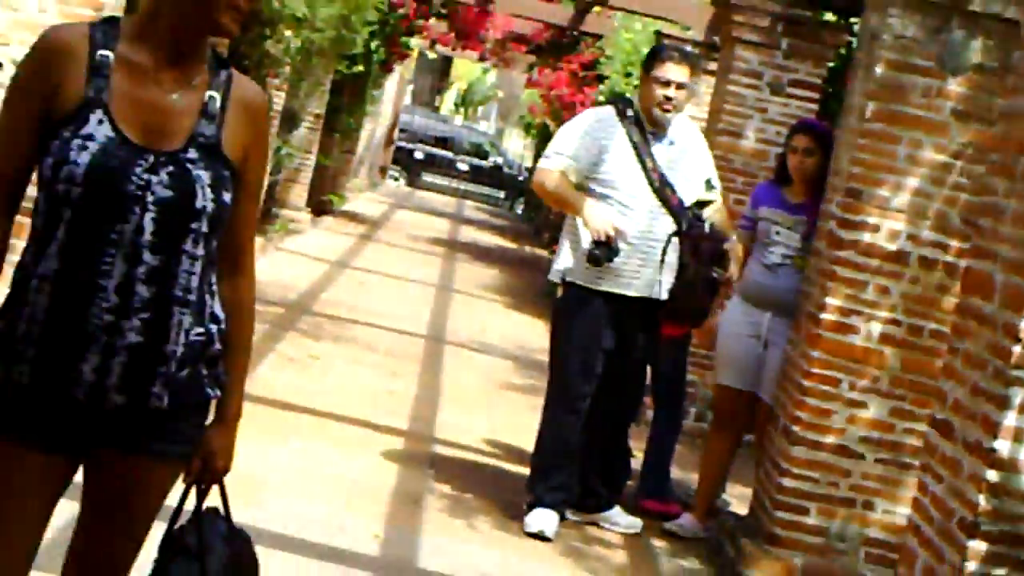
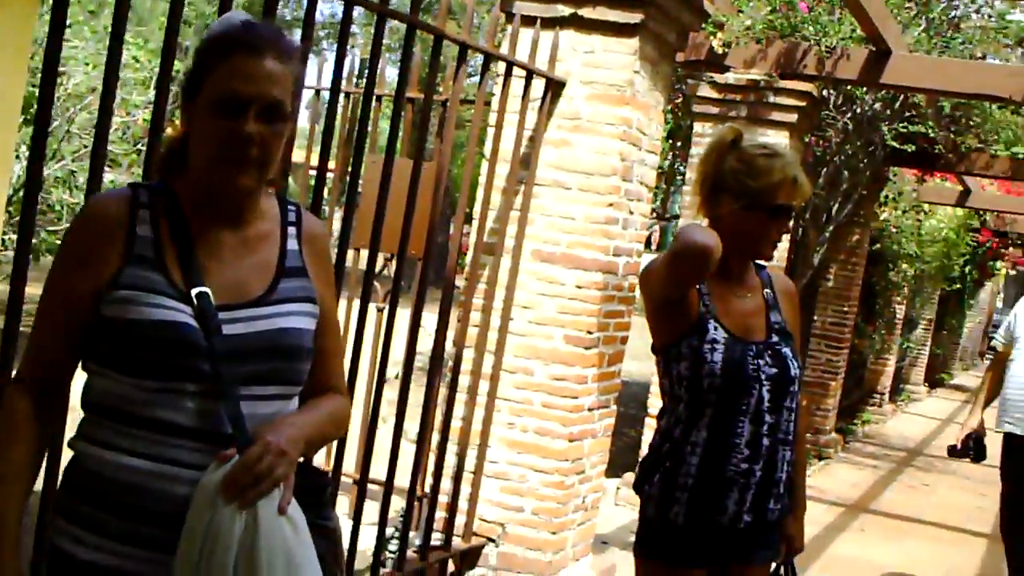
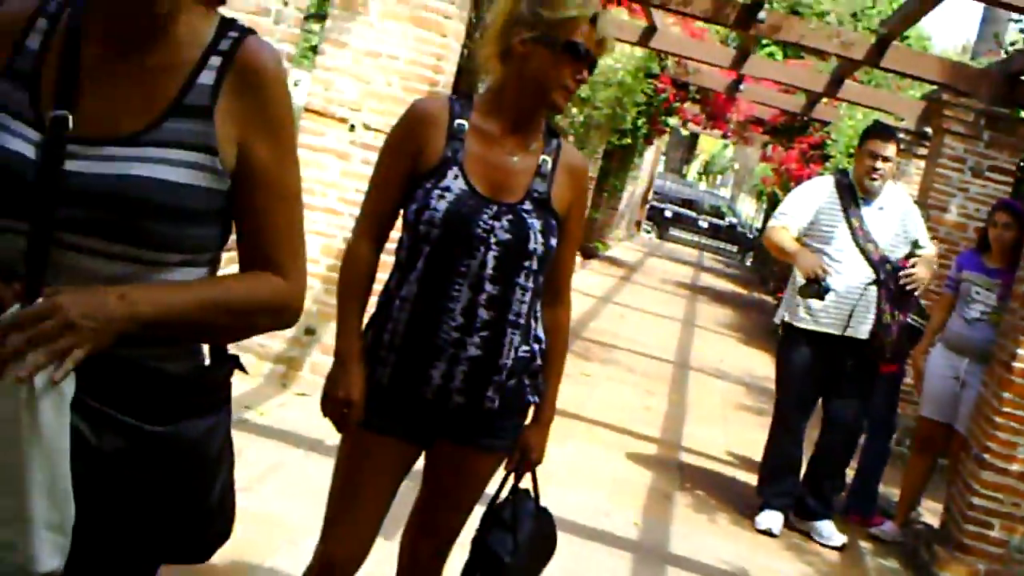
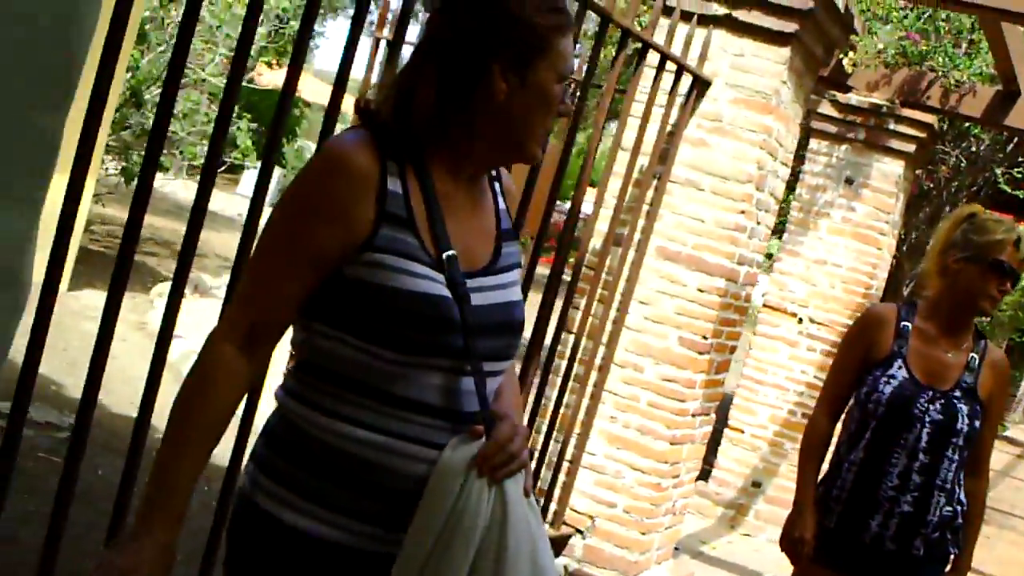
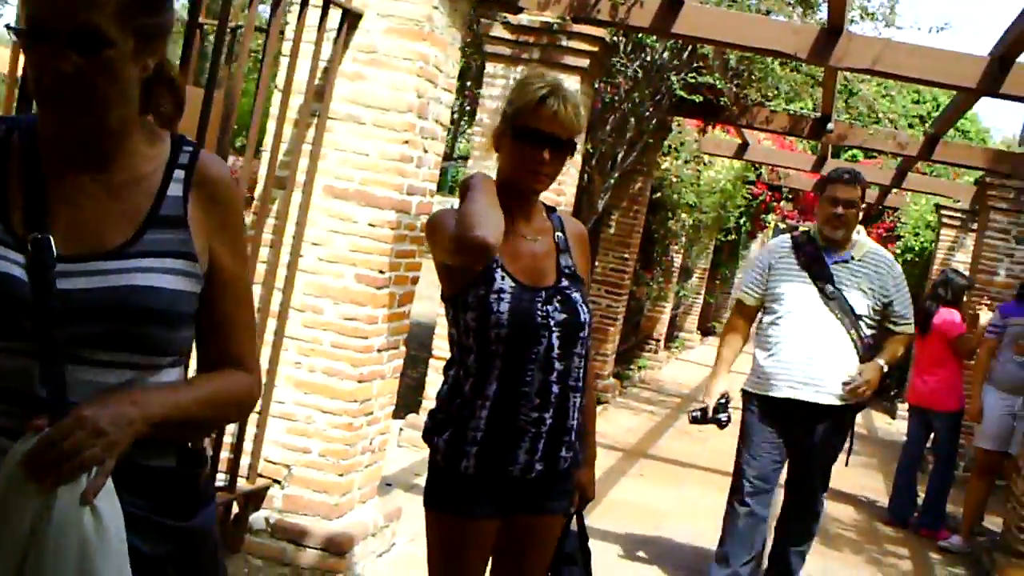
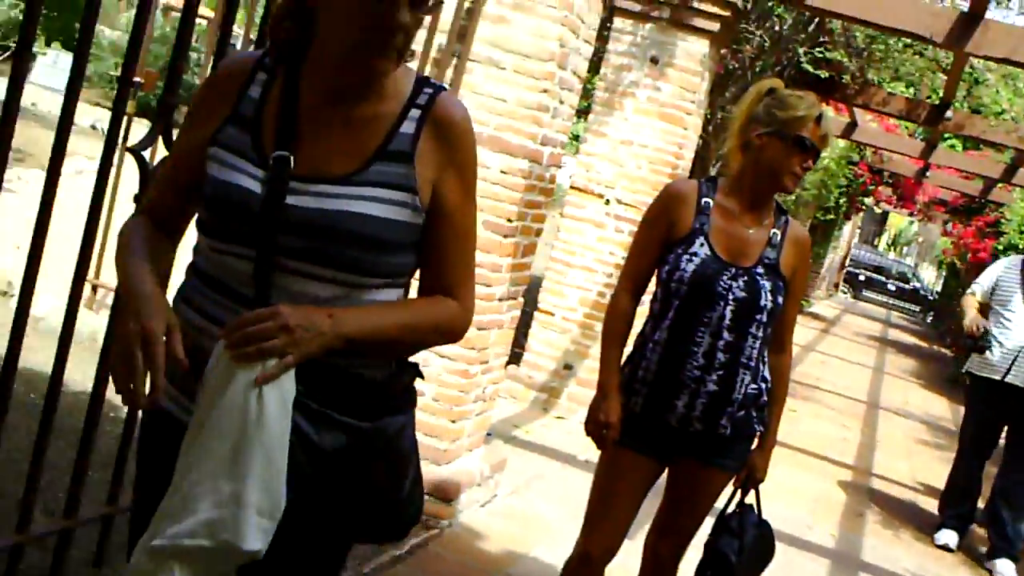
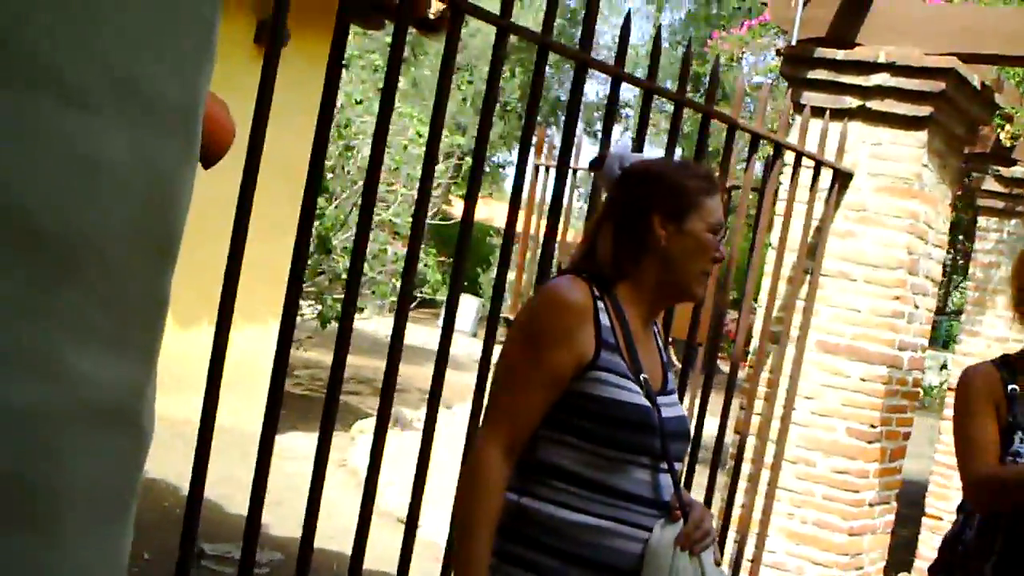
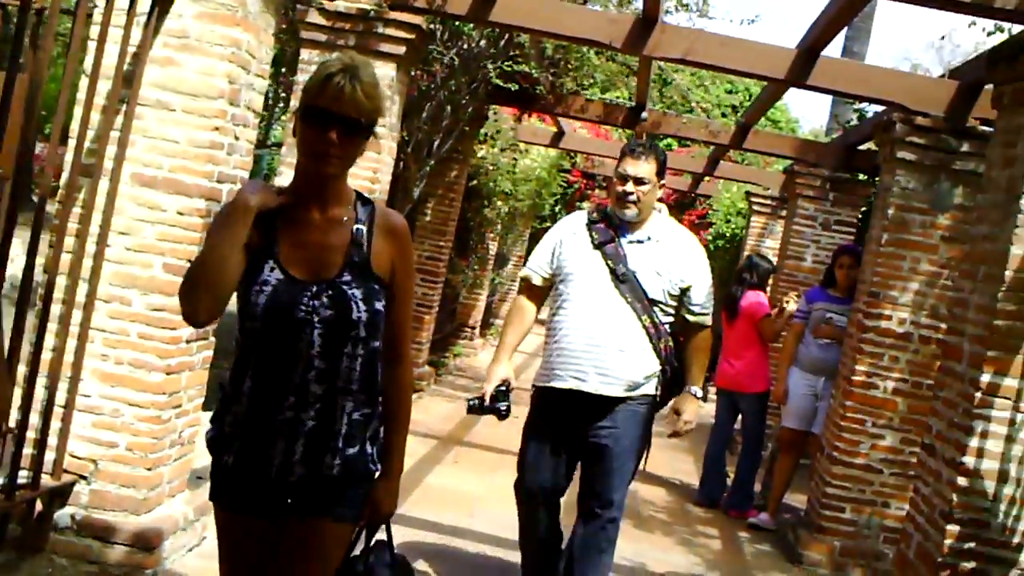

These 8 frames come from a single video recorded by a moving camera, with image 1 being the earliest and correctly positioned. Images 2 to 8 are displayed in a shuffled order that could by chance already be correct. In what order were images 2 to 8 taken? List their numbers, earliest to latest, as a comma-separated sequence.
3, 6, 4, 7, 2, 5, 8
